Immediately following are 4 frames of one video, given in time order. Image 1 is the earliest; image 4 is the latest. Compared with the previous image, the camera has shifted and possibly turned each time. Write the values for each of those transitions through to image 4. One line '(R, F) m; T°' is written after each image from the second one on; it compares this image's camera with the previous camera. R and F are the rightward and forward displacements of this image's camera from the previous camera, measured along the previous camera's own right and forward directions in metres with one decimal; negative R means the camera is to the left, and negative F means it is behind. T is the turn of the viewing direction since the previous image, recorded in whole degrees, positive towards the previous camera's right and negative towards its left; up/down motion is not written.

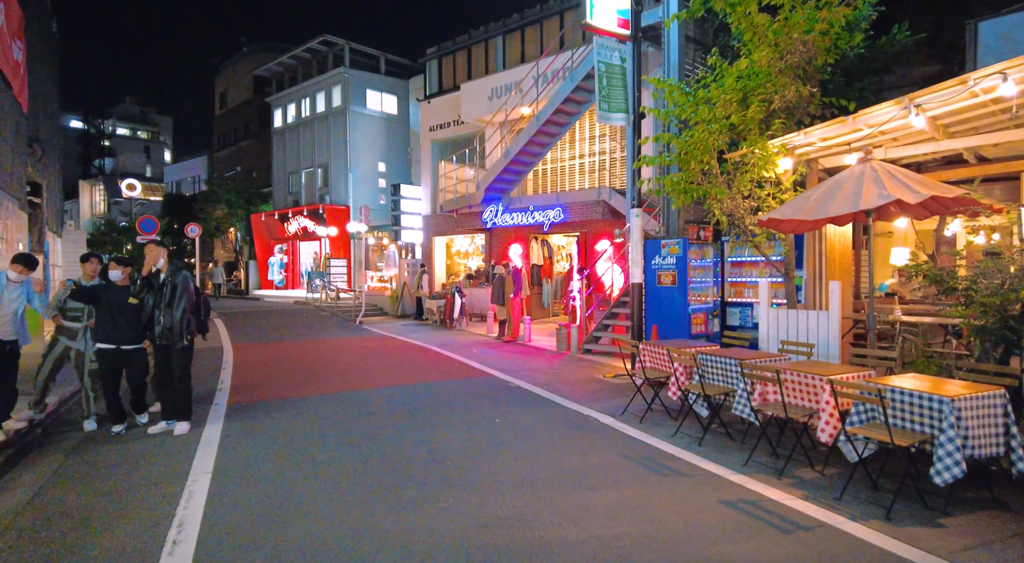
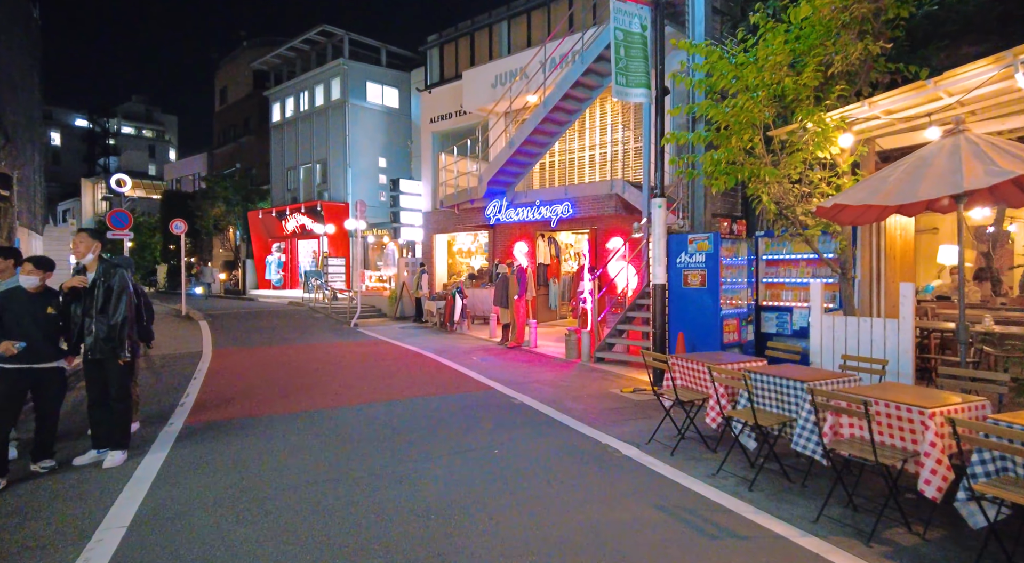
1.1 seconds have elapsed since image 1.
(0.0, +1.3) m; -1°
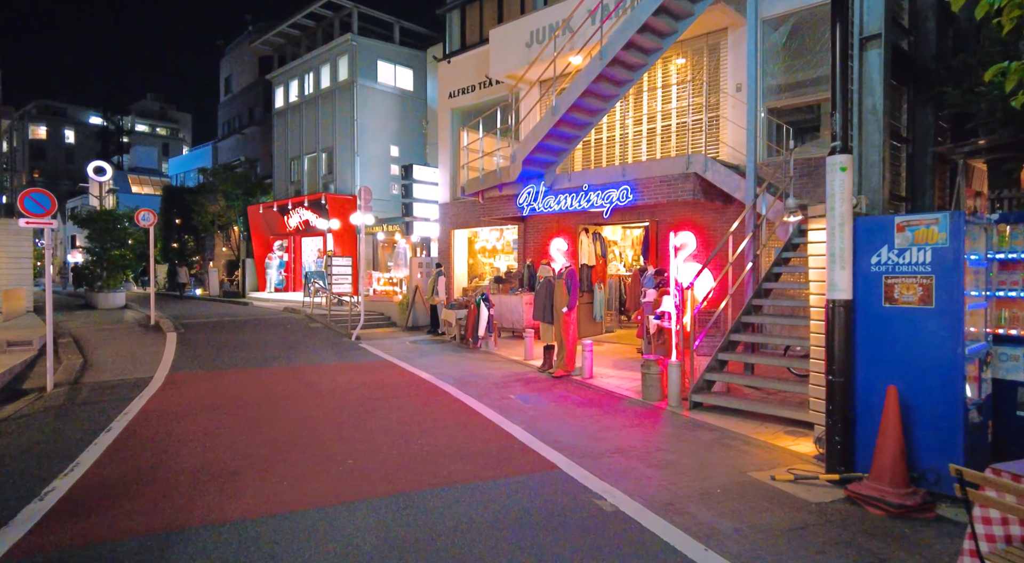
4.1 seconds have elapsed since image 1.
(-0.6, +3.6) m; -1°
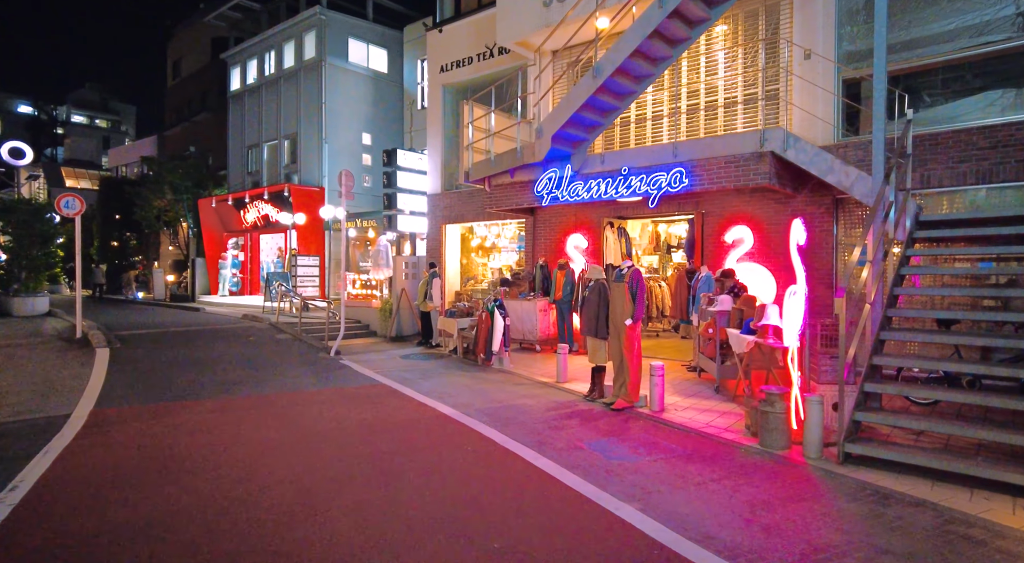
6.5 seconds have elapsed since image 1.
(-1.2, +2.5) m; +4°
